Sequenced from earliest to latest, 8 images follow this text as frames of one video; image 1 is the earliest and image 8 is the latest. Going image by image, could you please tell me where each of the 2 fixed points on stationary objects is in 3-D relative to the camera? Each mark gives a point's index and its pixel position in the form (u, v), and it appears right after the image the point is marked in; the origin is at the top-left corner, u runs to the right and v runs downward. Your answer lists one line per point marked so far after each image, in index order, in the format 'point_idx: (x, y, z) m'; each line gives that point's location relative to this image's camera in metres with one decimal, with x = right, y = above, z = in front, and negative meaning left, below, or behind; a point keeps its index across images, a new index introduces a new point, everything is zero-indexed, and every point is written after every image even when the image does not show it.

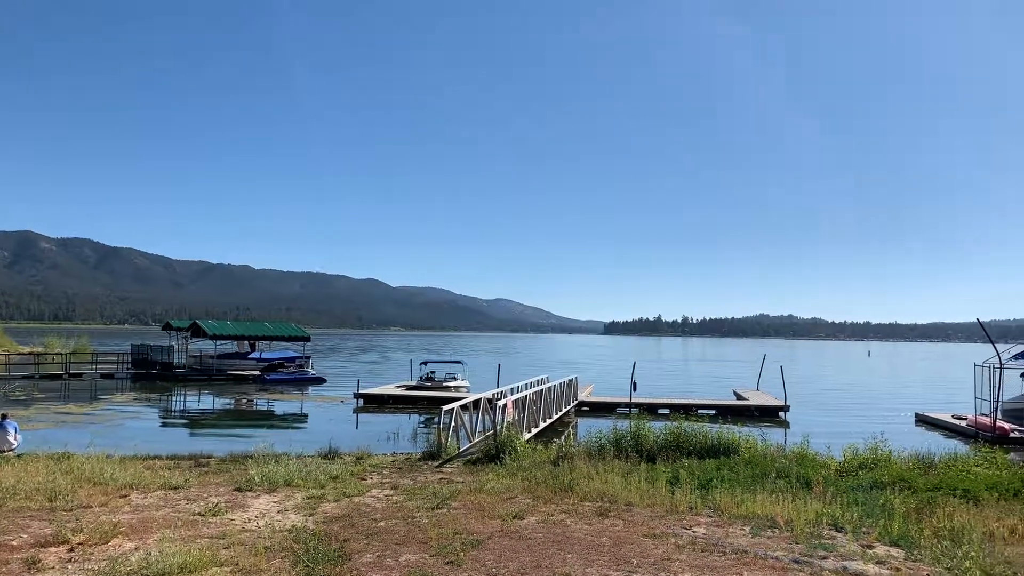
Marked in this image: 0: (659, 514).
0: (+2.4, -3.7, +10.6) m
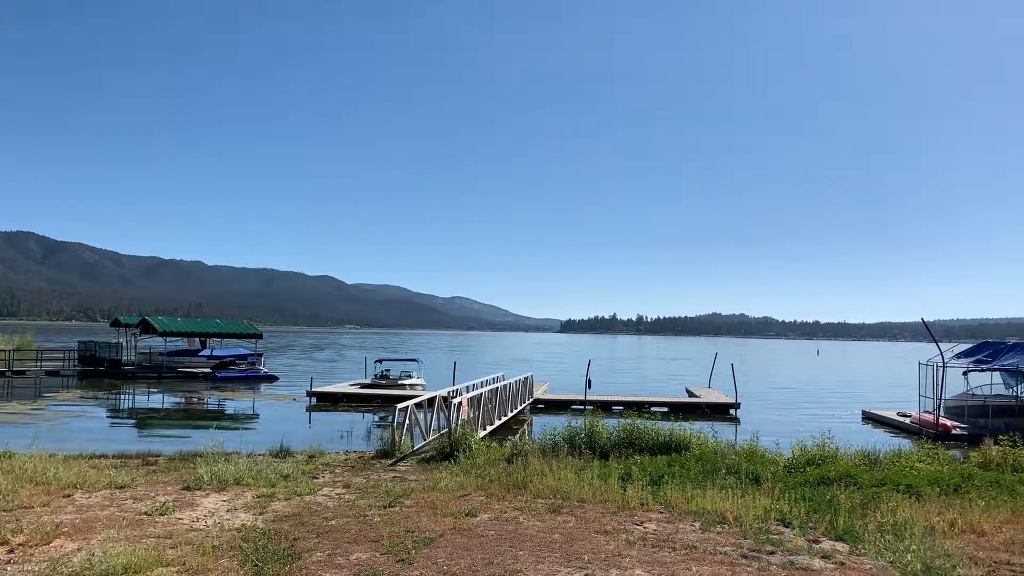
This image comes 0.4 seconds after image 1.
0: (+1.6, -3.7, +10.7) m
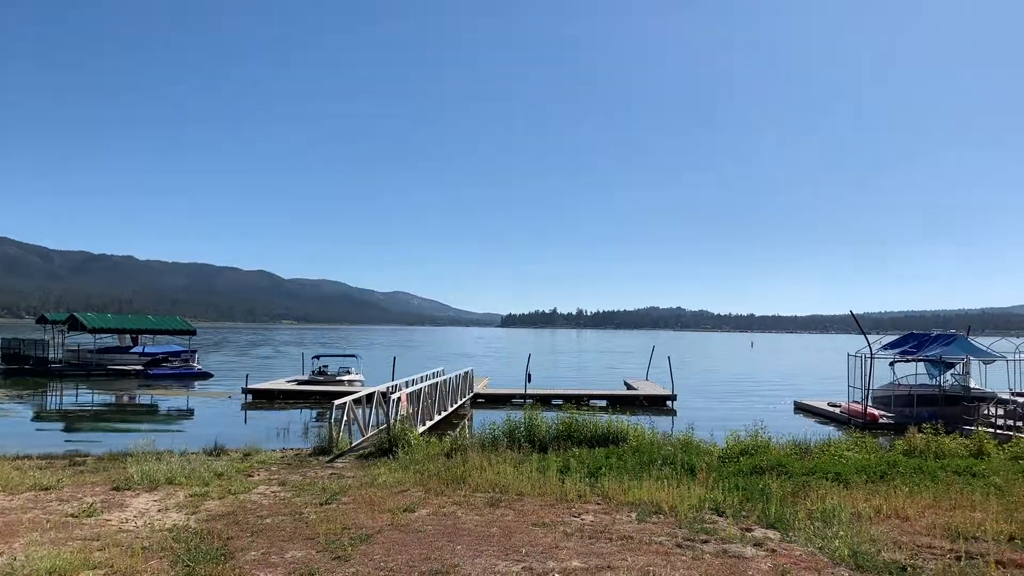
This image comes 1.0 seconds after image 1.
0: (+0.6, -3.6, +10.7) m
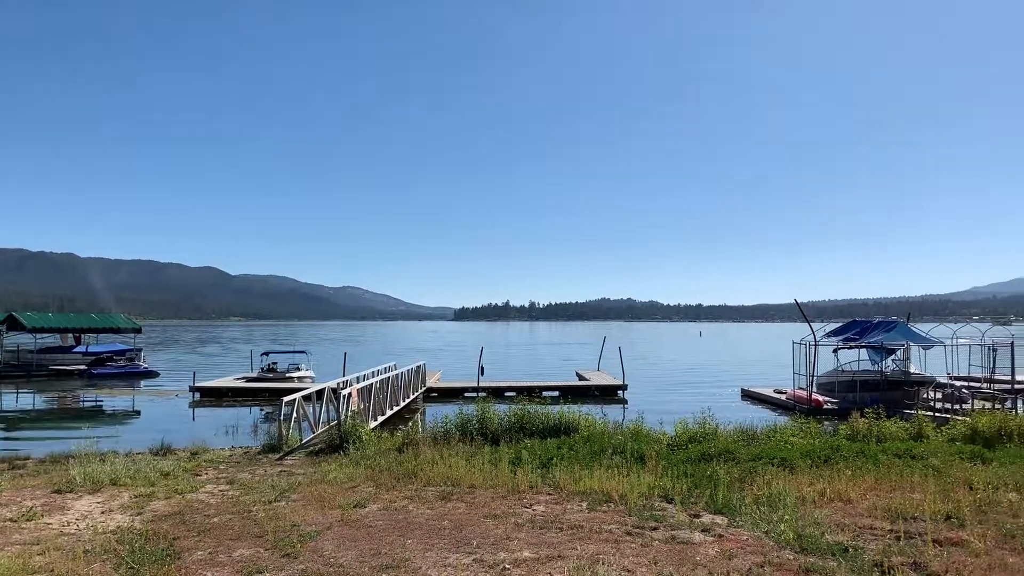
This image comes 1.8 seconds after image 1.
0: (-0.2, -3.5, +10.8) m
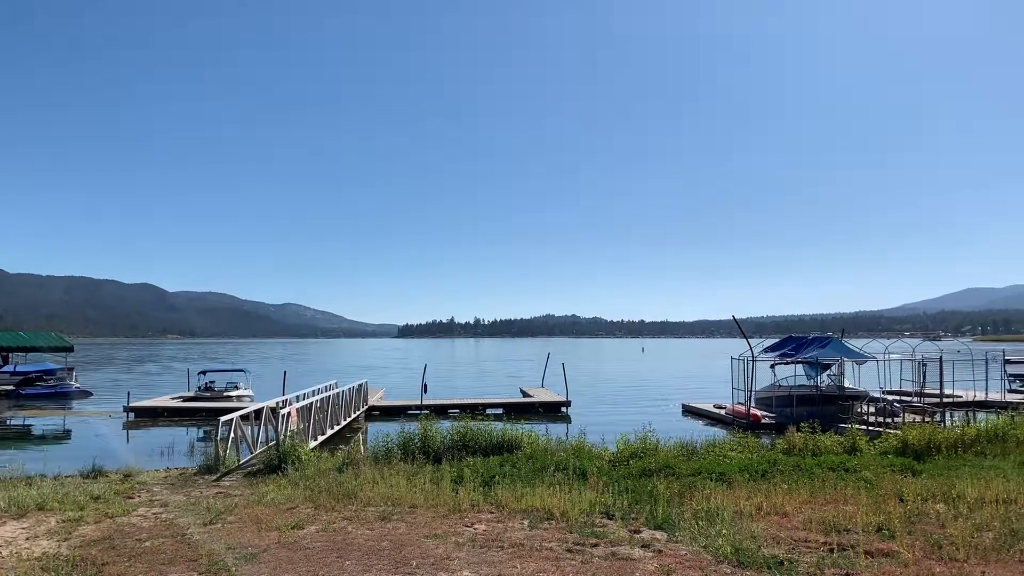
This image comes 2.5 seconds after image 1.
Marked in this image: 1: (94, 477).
0: (-1.2, -3.8, +10.7) m
1: (-8.1, -3.7, +12.8) m
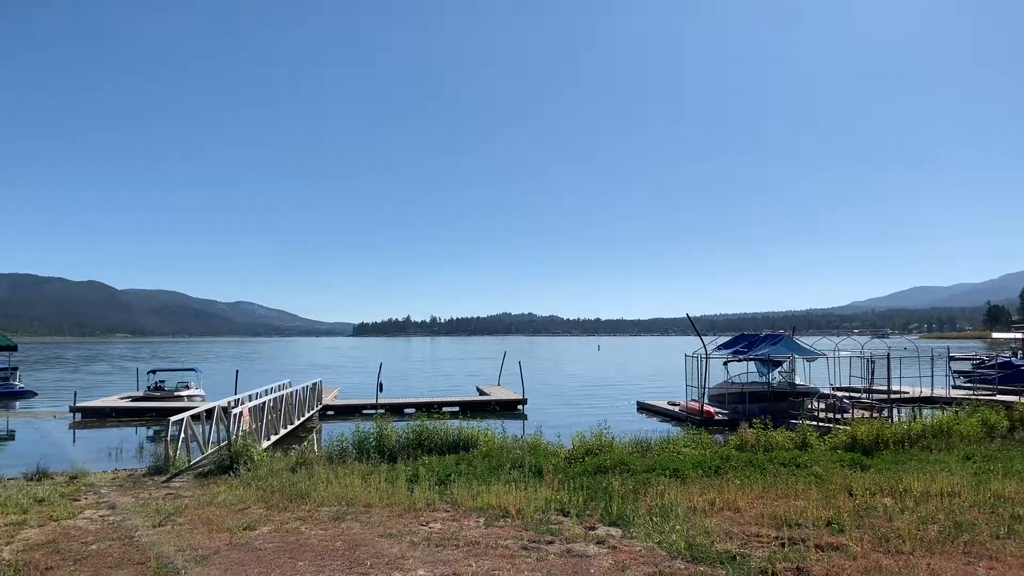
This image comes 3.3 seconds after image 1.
0: (-1.9, -3.7, +10.7) m
1: (-8.9, -3.6, +12.5) m
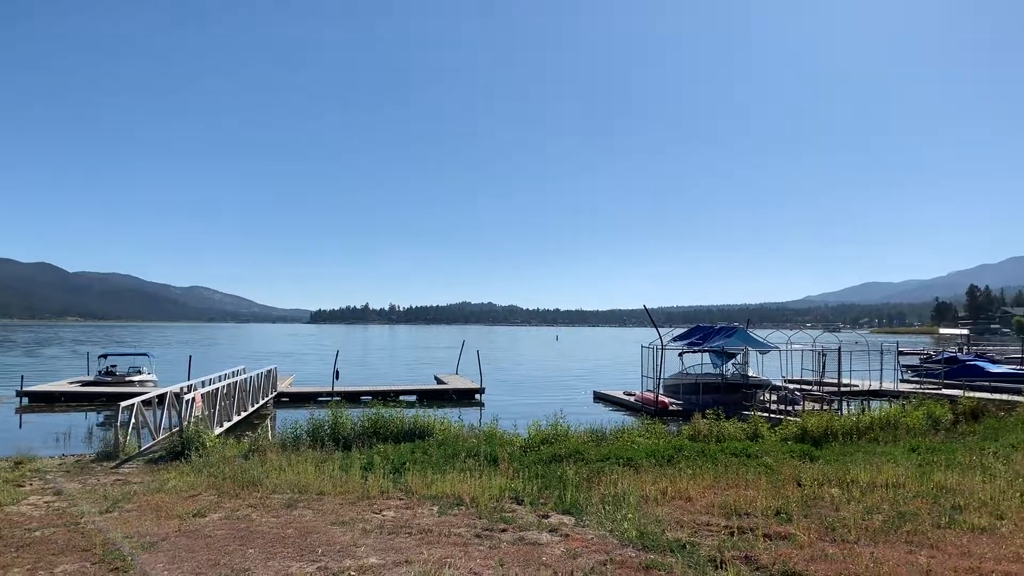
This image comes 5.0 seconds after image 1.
0: (-2.6, -3.5, +10.7) m
1: (-9.7, -3.3, +12.3) m
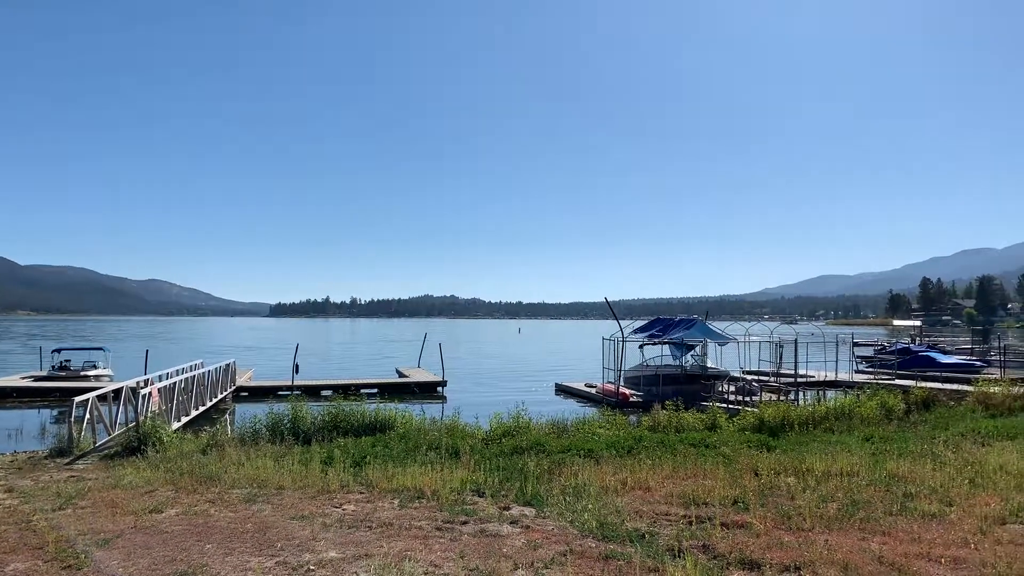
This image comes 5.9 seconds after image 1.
0: (-3.3, -3.4, +10.7) m
1: (-10.4, -3.2, +12.1) m
